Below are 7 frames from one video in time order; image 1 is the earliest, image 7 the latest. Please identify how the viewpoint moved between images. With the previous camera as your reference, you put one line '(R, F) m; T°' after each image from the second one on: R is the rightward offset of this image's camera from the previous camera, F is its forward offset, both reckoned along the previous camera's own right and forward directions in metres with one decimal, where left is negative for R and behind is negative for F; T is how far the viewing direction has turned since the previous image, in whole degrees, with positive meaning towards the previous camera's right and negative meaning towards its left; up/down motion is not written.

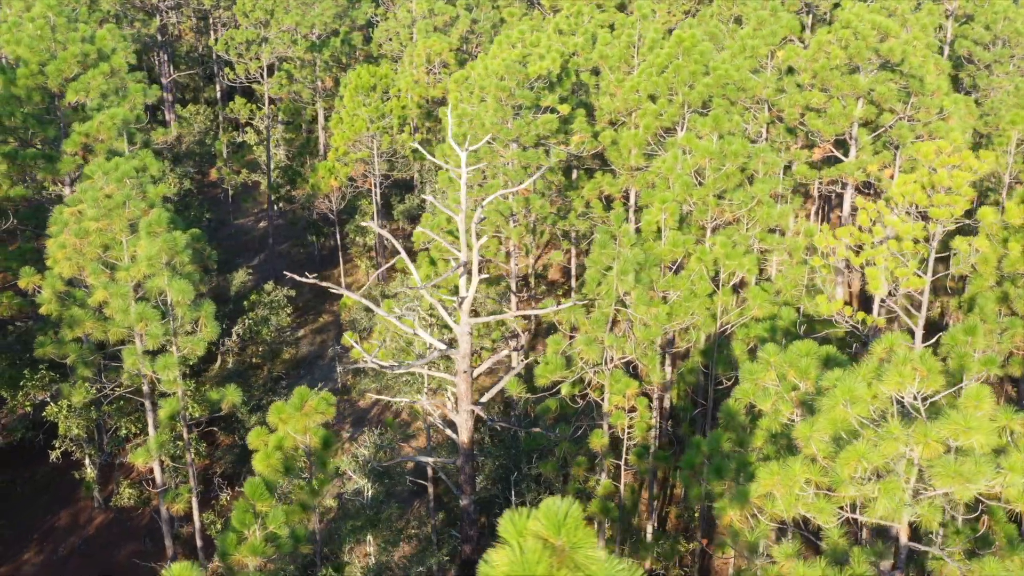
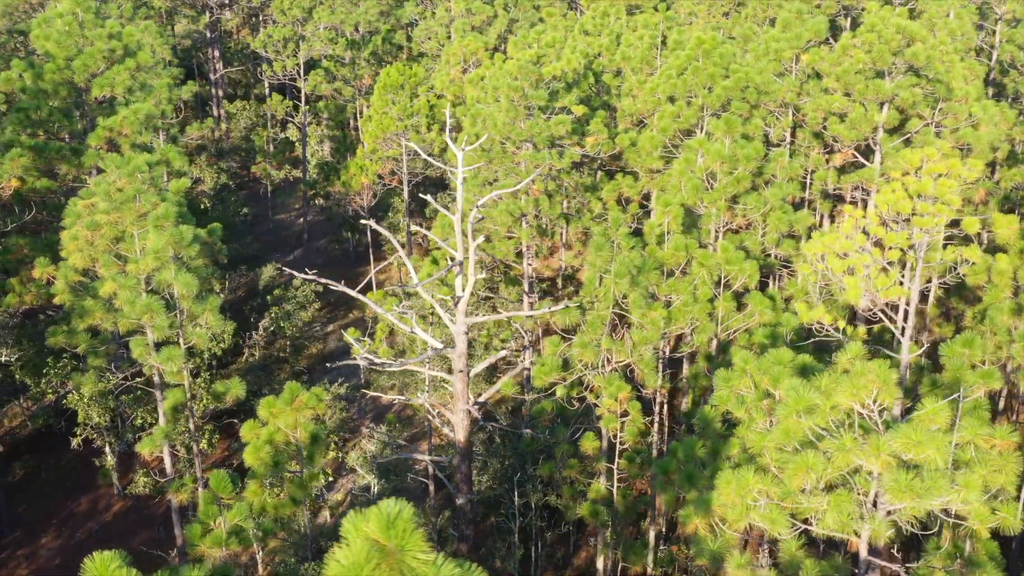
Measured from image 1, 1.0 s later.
(+0.3, 0.0) m; -2°
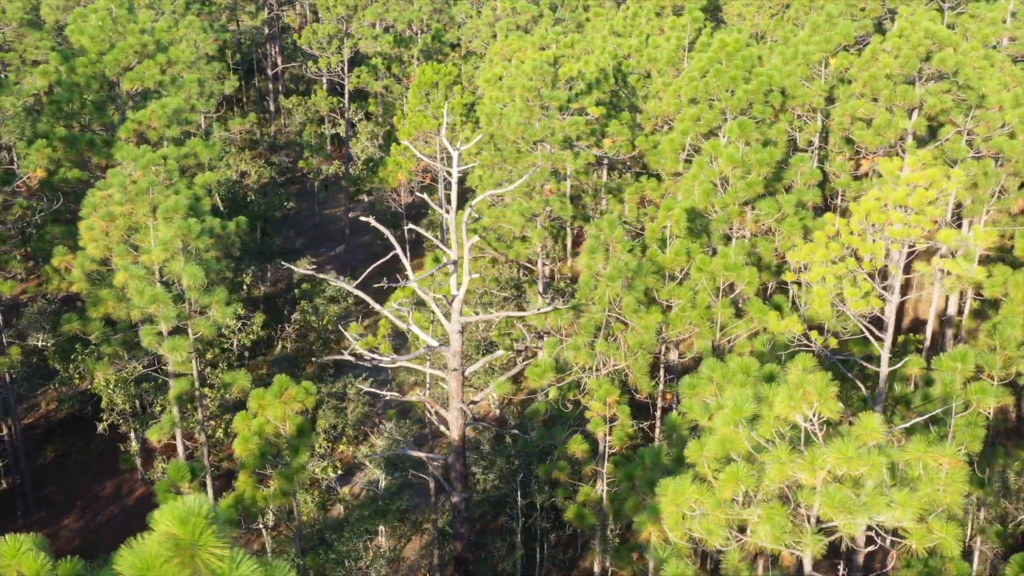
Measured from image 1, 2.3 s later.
(+0.4, 0.0) m; -2°
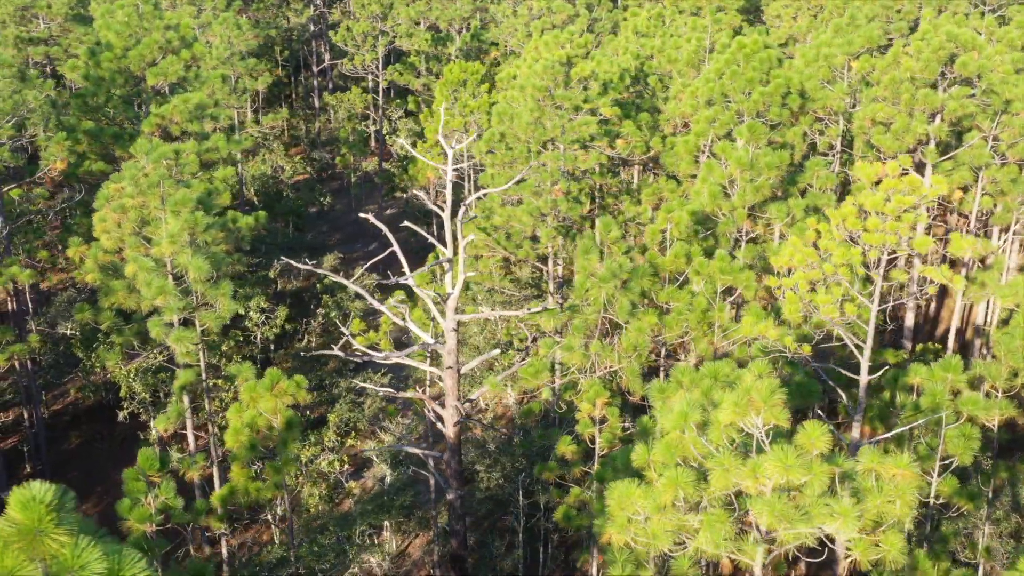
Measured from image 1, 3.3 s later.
(+0.3, 0.0) m; -2°
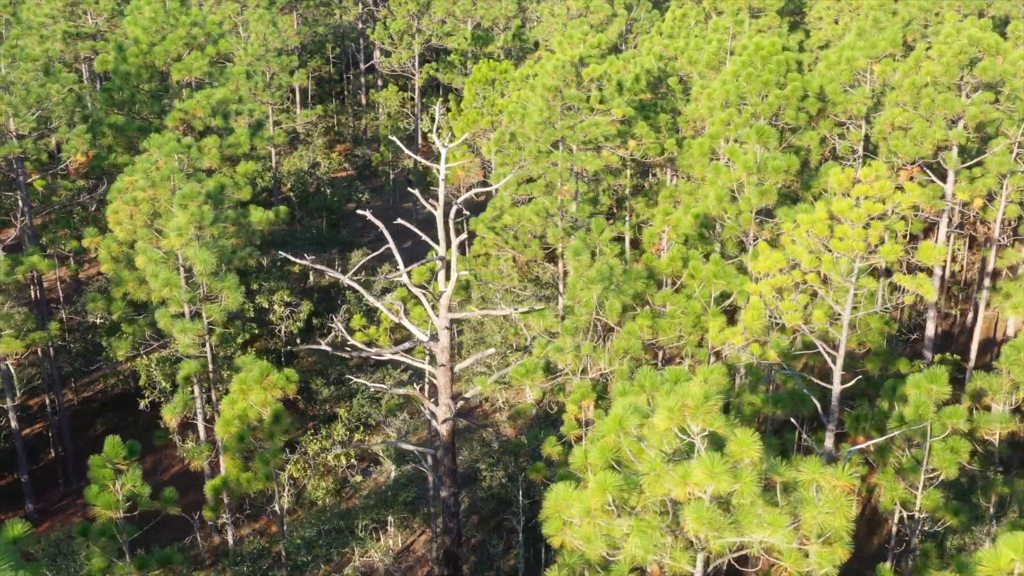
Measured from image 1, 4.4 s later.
(+0.4, 0.0) m; -2°
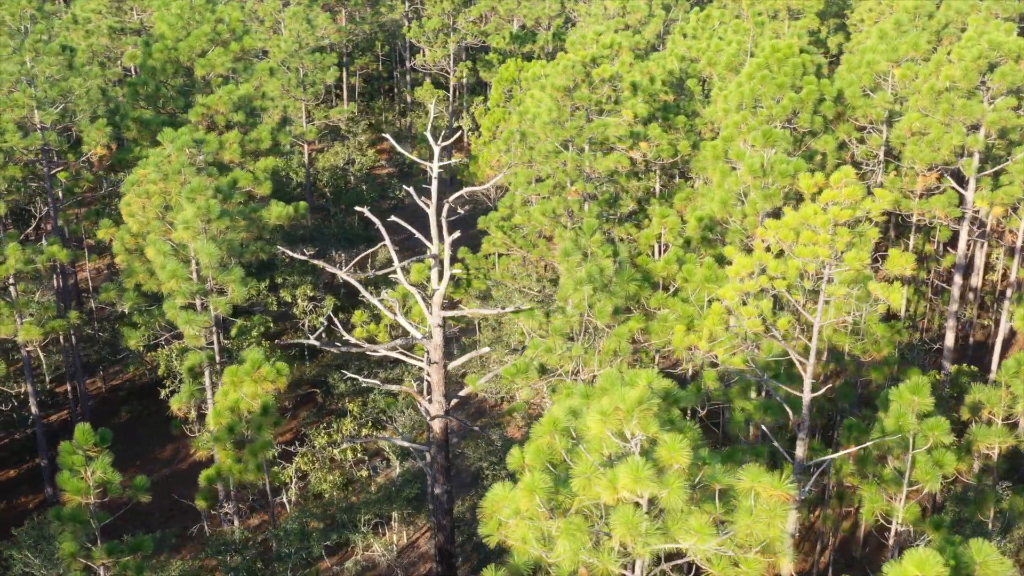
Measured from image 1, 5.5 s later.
(+0.3, 0.0) m; -2°
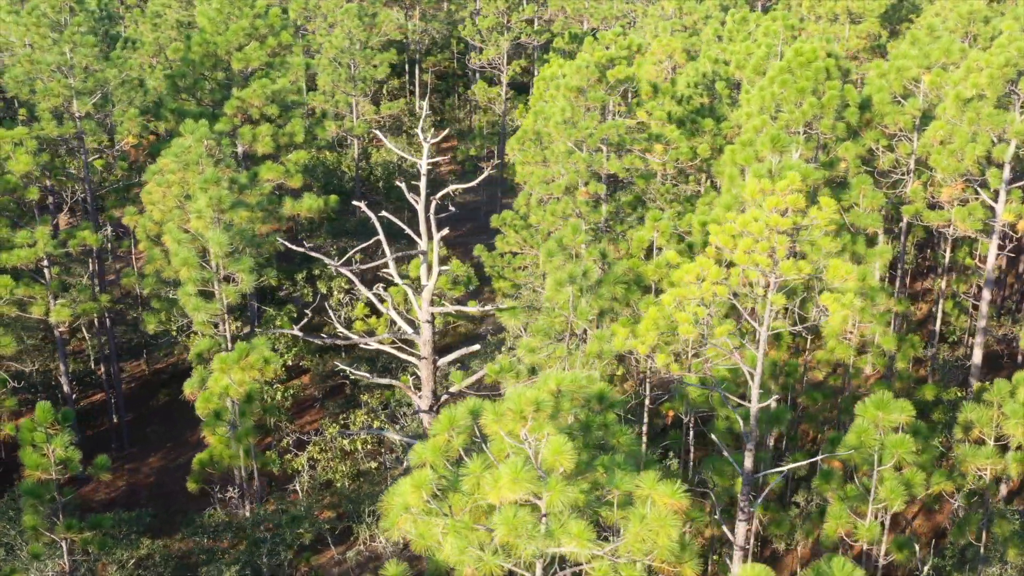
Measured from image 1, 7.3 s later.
(+0.6, 0.0) m; -3°
